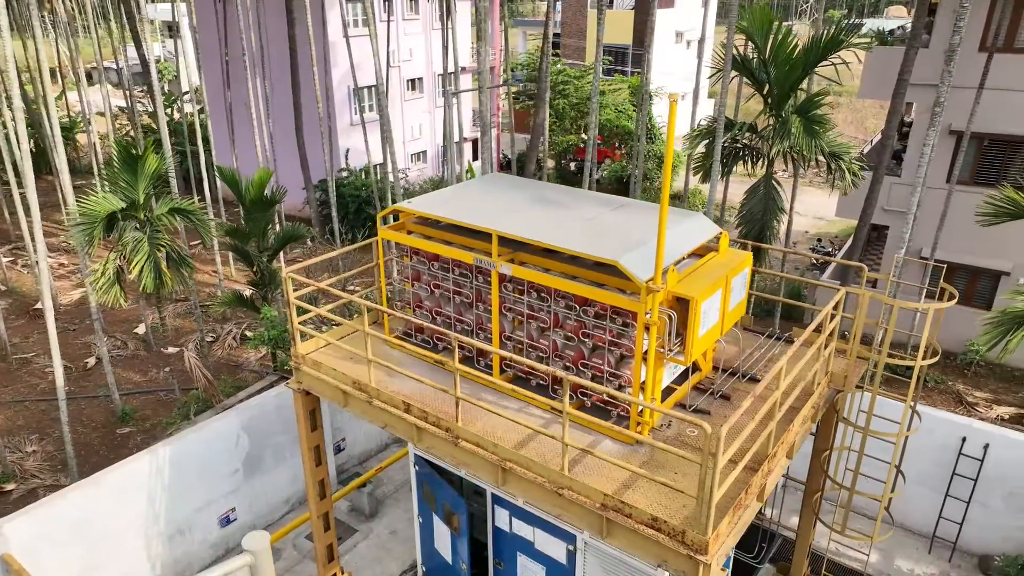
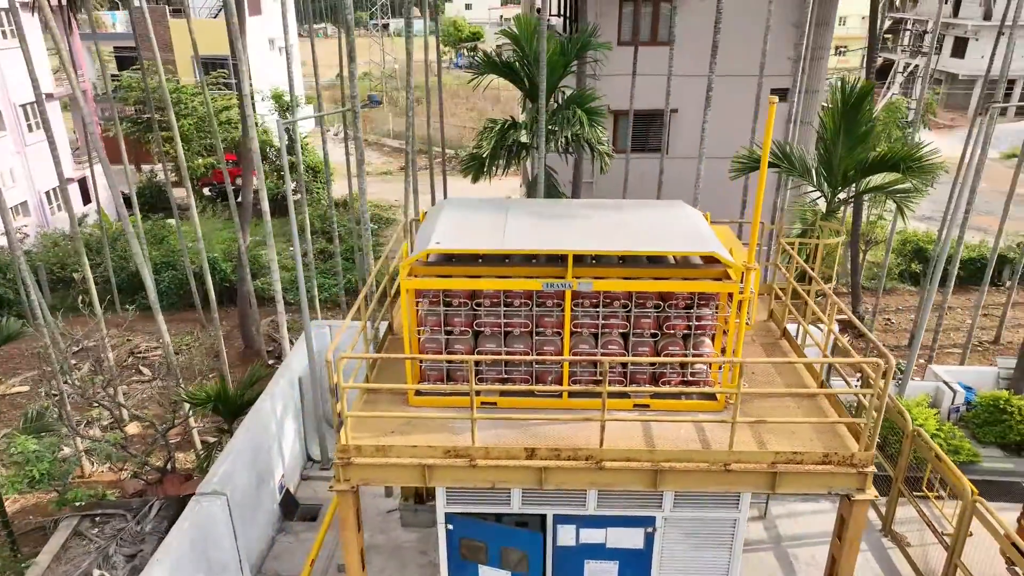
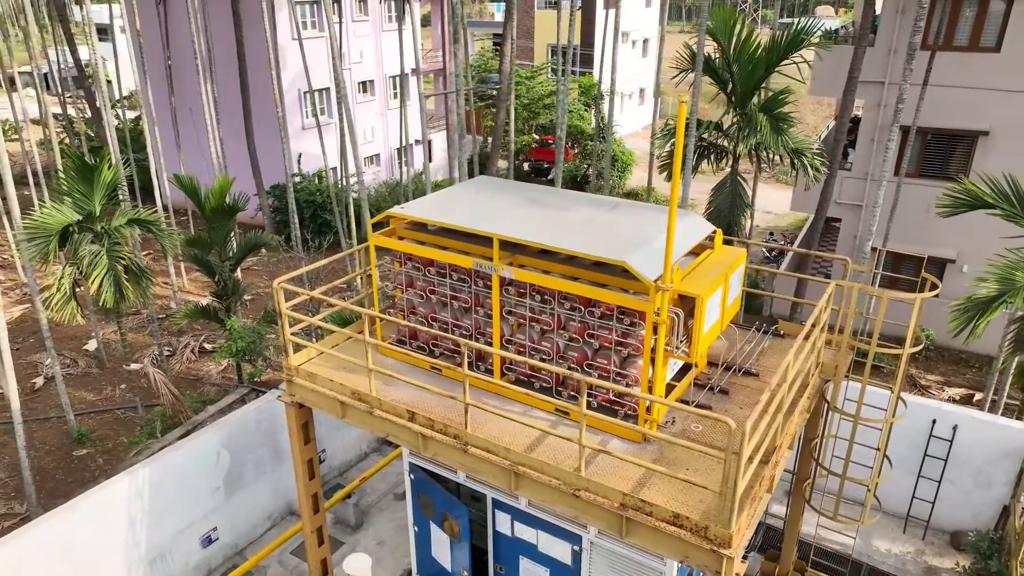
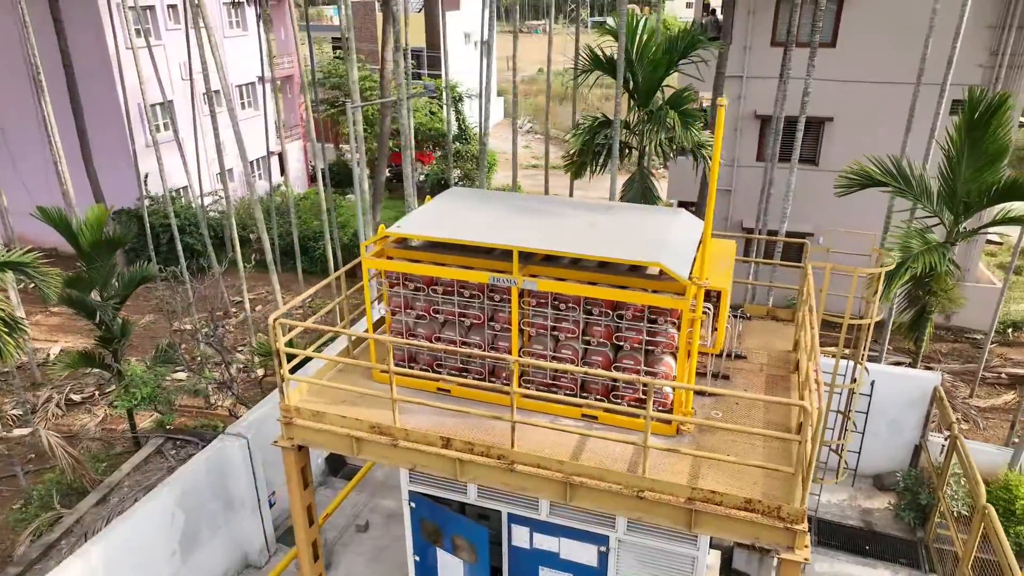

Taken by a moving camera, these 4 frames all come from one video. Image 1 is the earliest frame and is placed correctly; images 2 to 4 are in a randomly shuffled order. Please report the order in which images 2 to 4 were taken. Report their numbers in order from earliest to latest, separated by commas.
3, 4, 2
